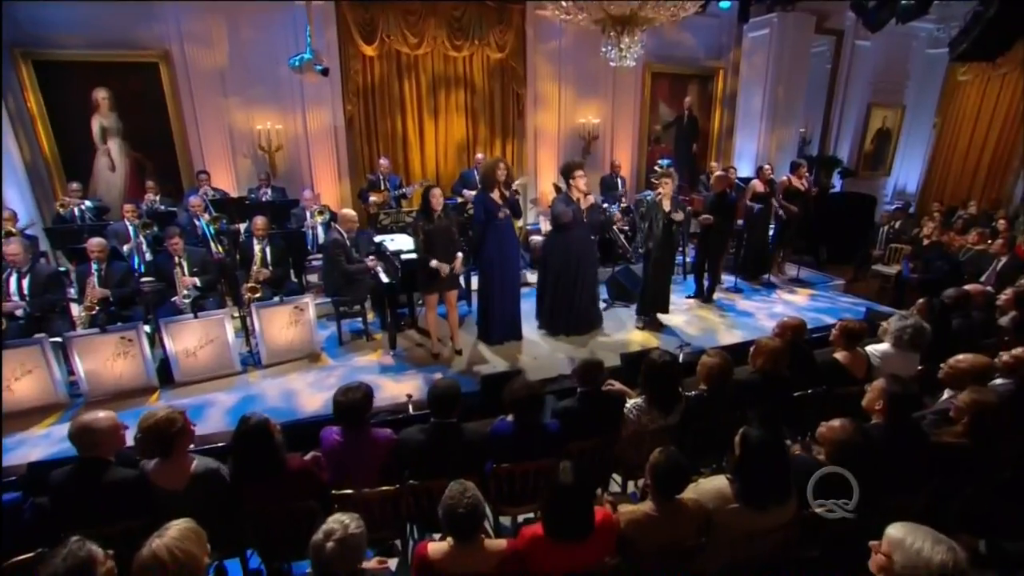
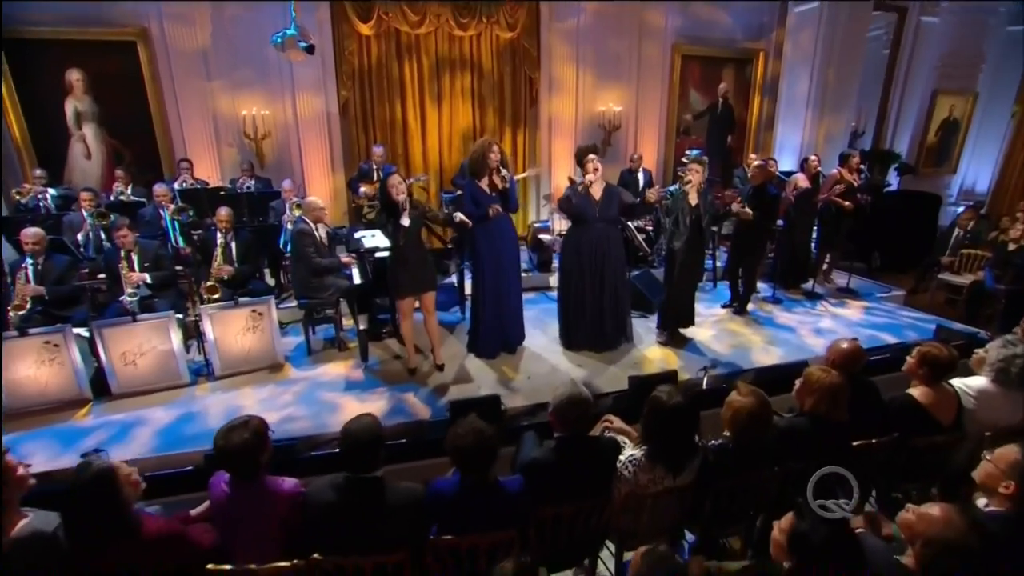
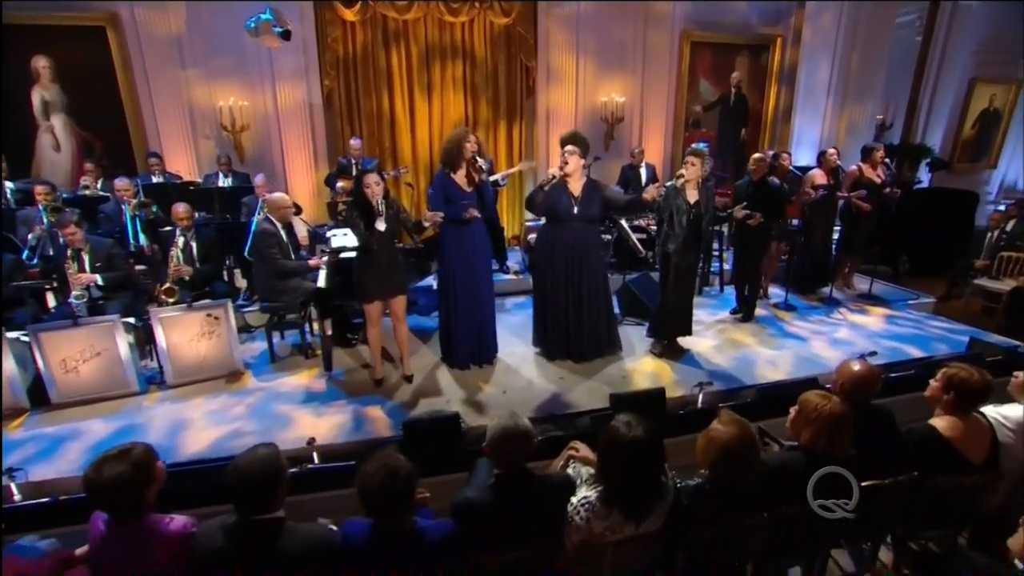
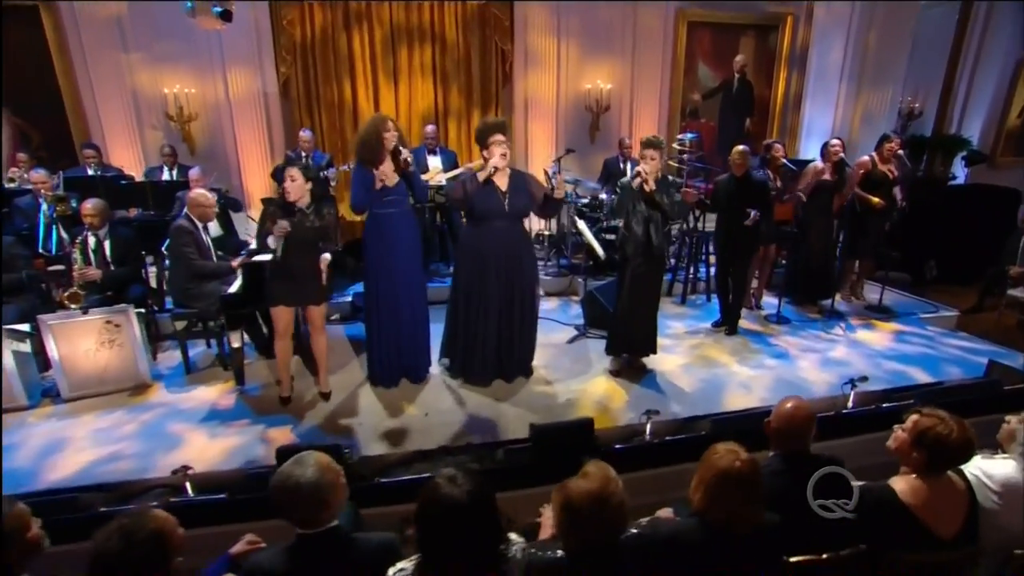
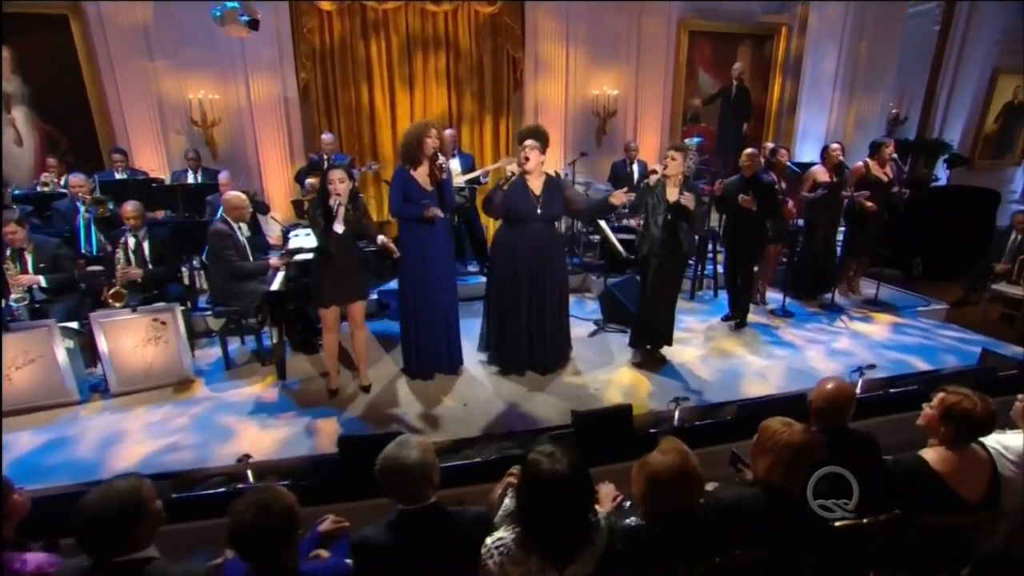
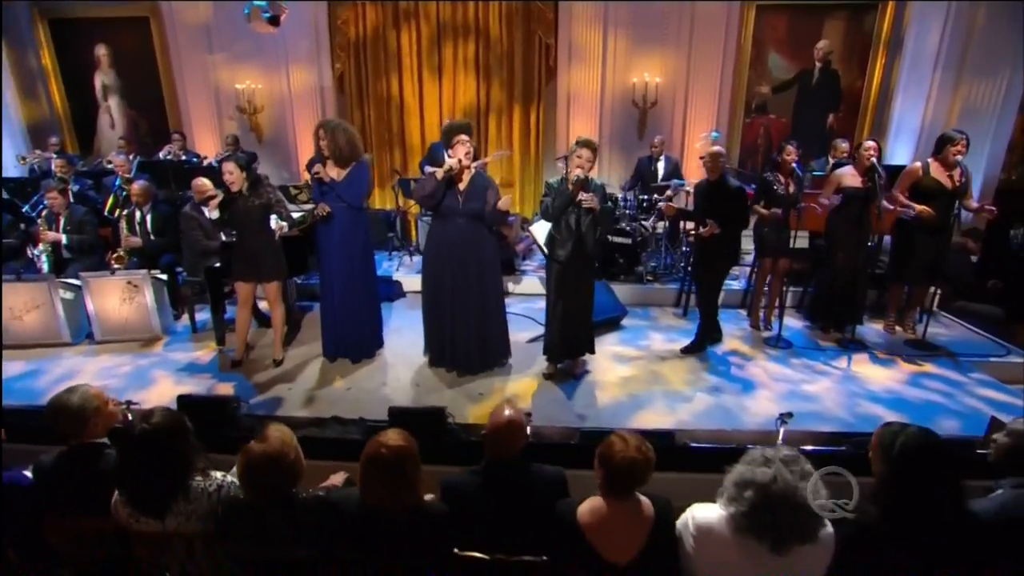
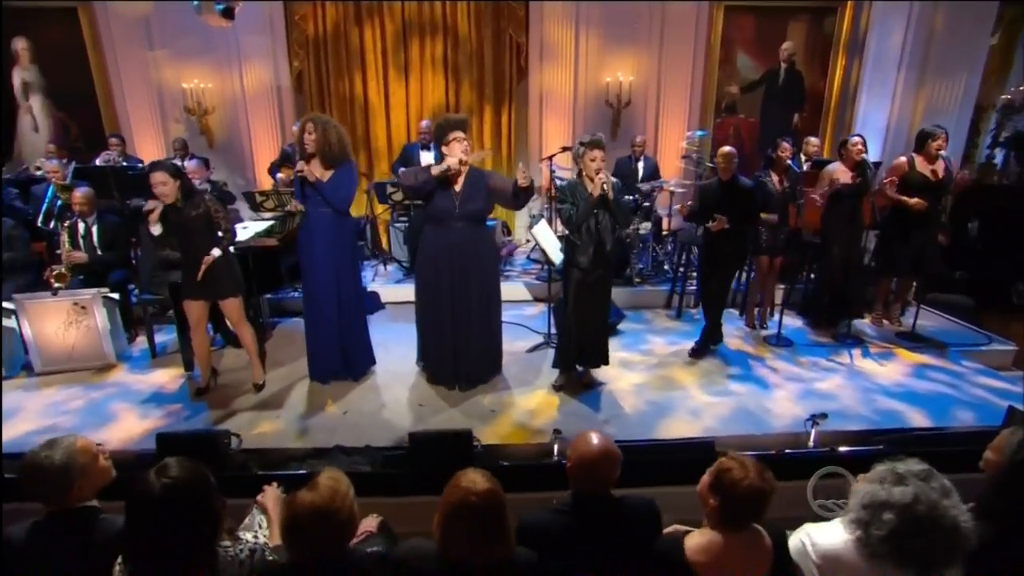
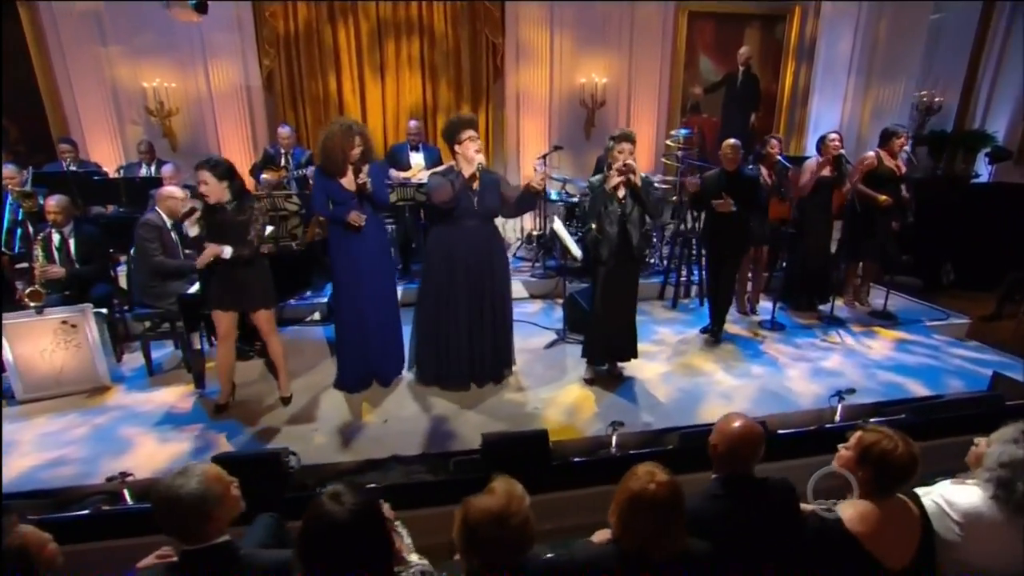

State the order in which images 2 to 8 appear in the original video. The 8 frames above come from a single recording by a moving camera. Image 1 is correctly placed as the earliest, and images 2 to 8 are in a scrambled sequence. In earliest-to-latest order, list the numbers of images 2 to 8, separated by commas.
2, 3, 5, 4, 8, 7, 6
